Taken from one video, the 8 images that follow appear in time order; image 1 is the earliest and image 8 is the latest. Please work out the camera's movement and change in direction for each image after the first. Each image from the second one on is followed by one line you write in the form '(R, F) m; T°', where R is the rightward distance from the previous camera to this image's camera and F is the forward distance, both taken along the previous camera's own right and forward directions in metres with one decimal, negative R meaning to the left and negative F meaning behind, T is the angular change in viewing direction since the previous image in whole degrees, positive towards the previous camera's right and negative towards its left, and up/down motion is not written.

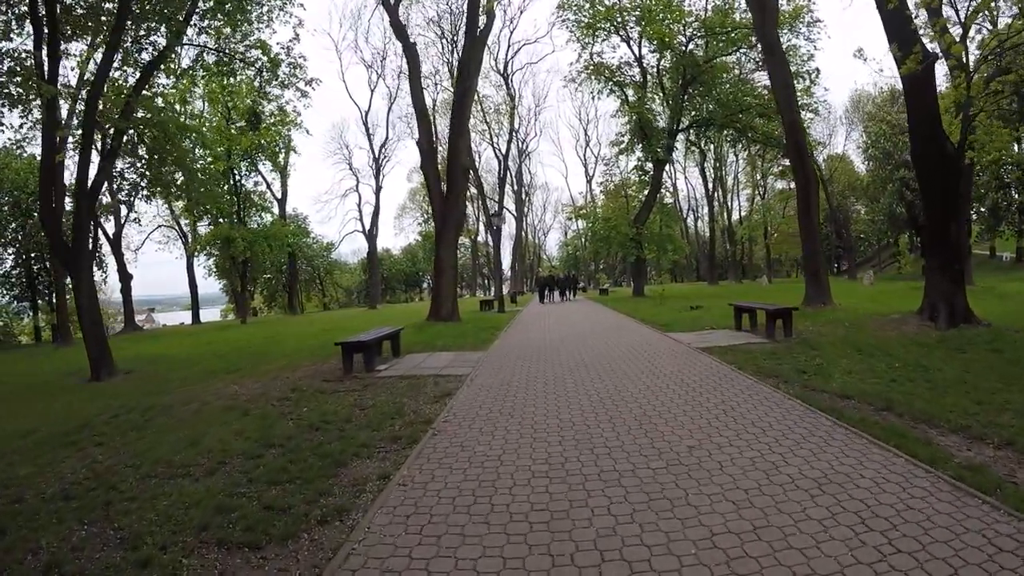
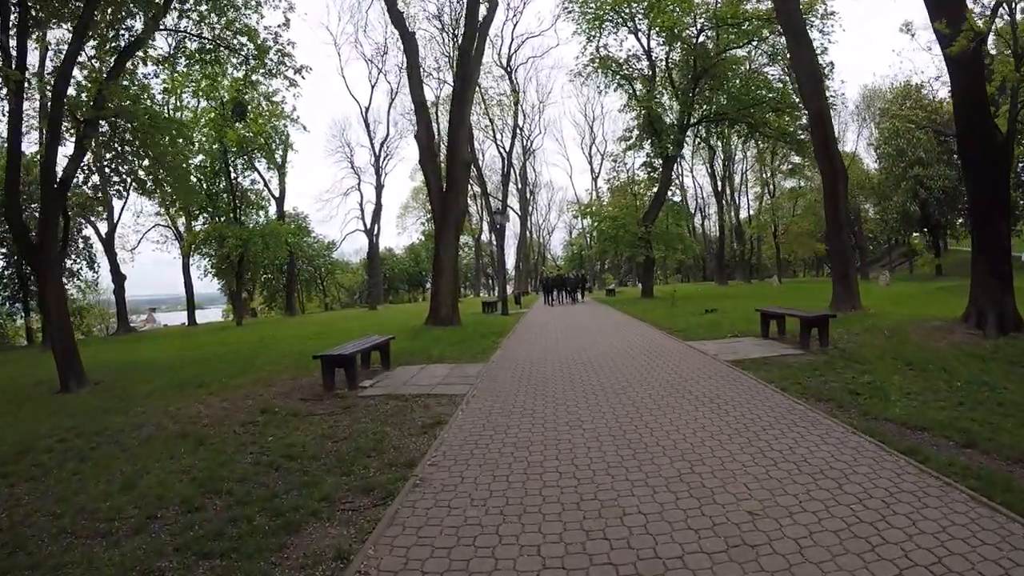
(0.0, +1.1) m; 0°
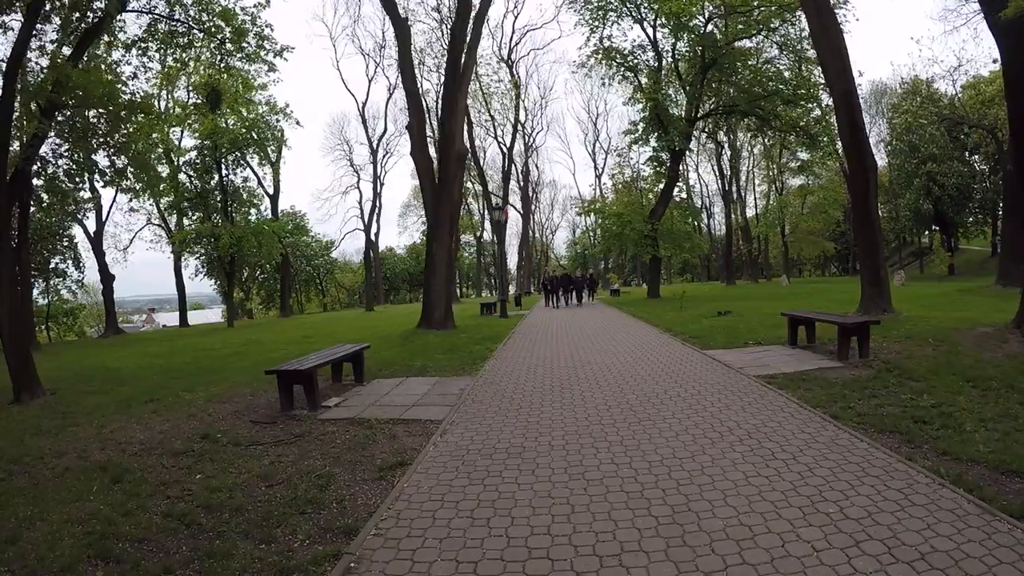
(+0.2, +1.2) m; 0°
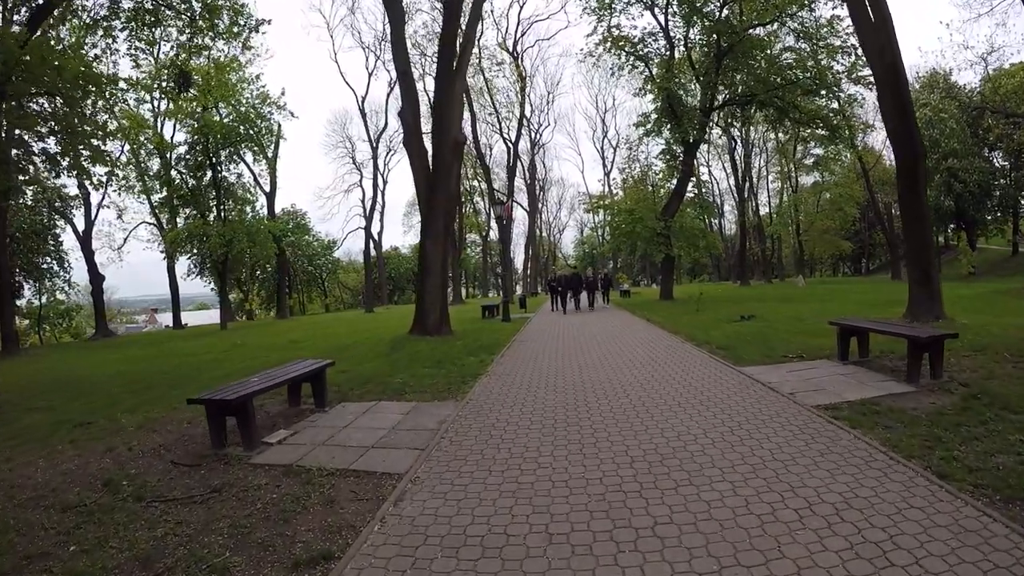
(+0.1, +1.4) m; -1°
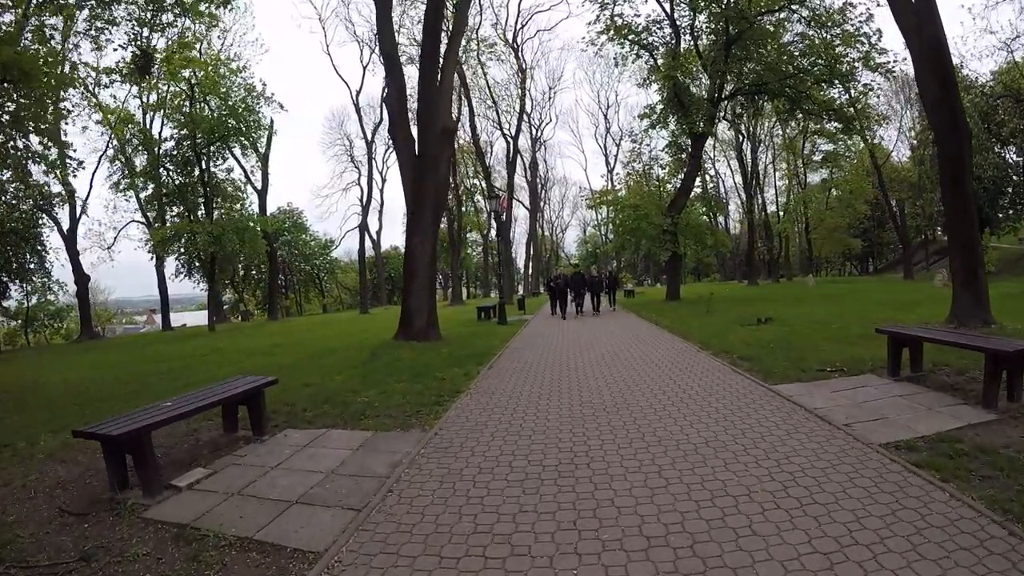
(+0.2, +1.2) m; 0°
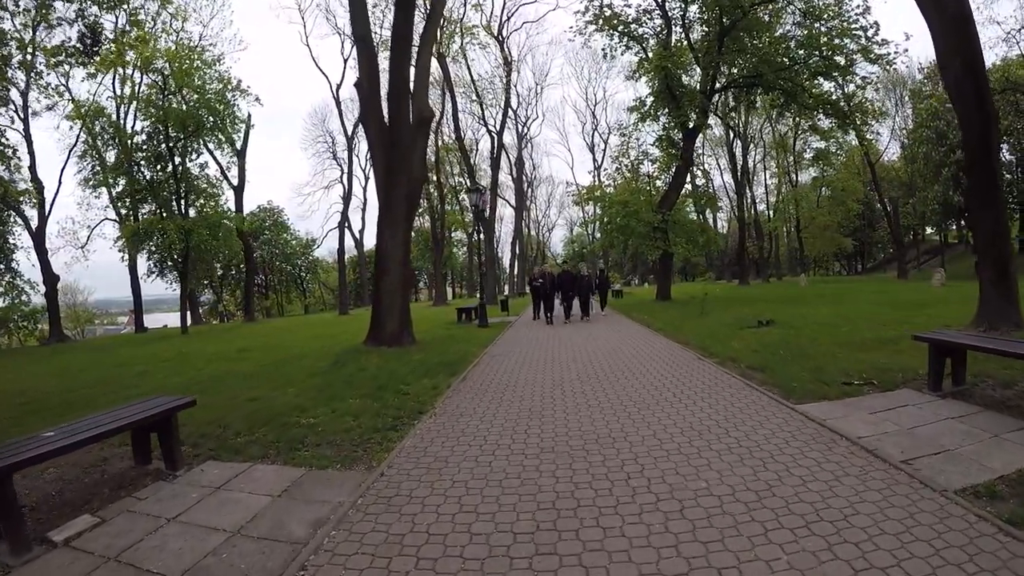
(+0.1, +1.0) m; +1°
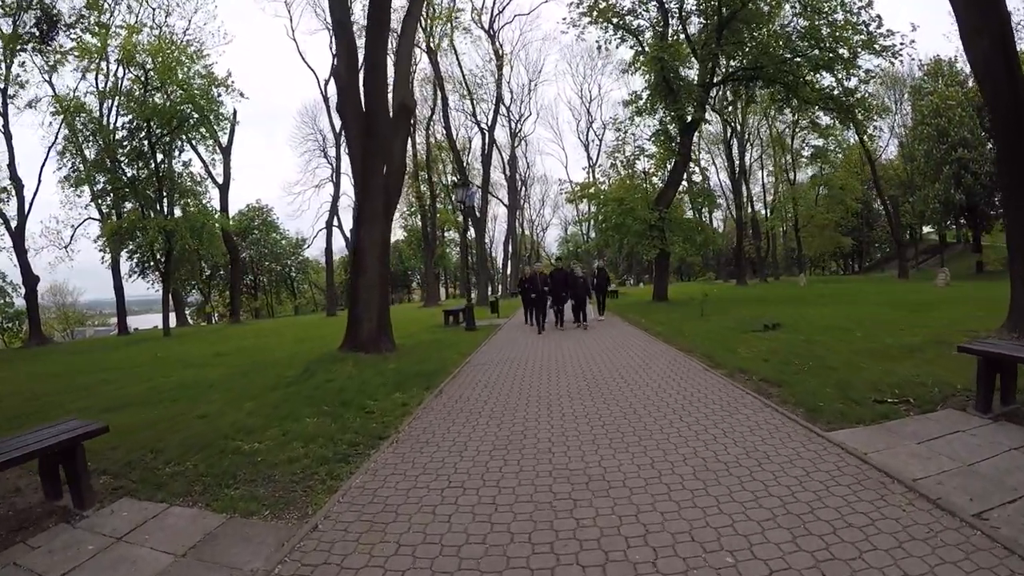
(+0.1, +0.8) m; 0°
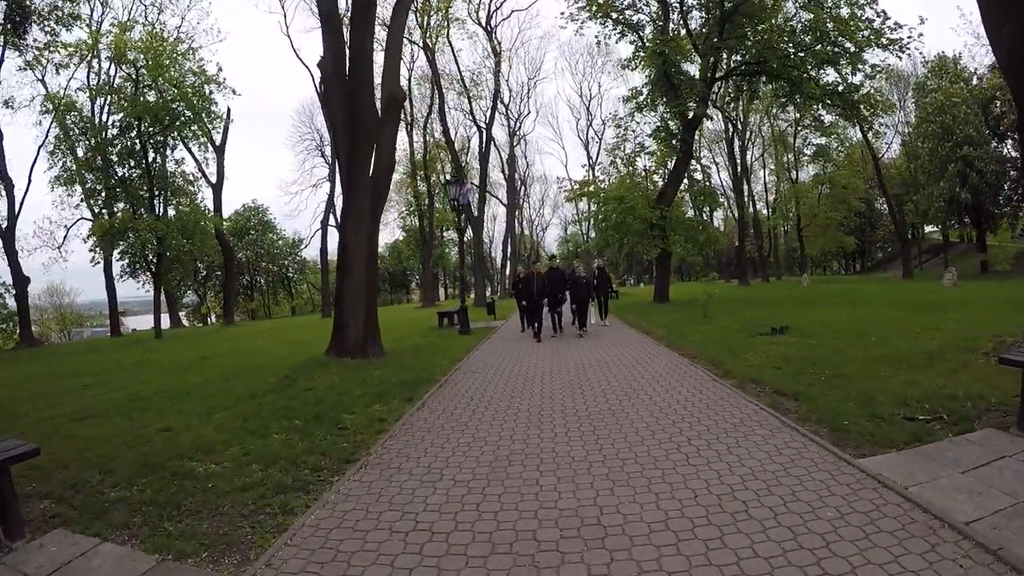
(+0.1, +0.5) m; 0°
